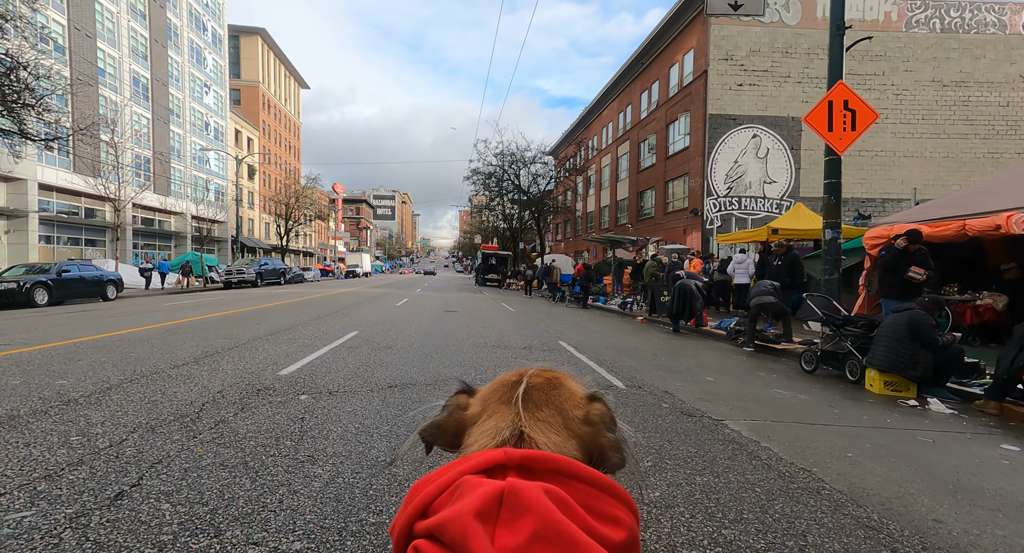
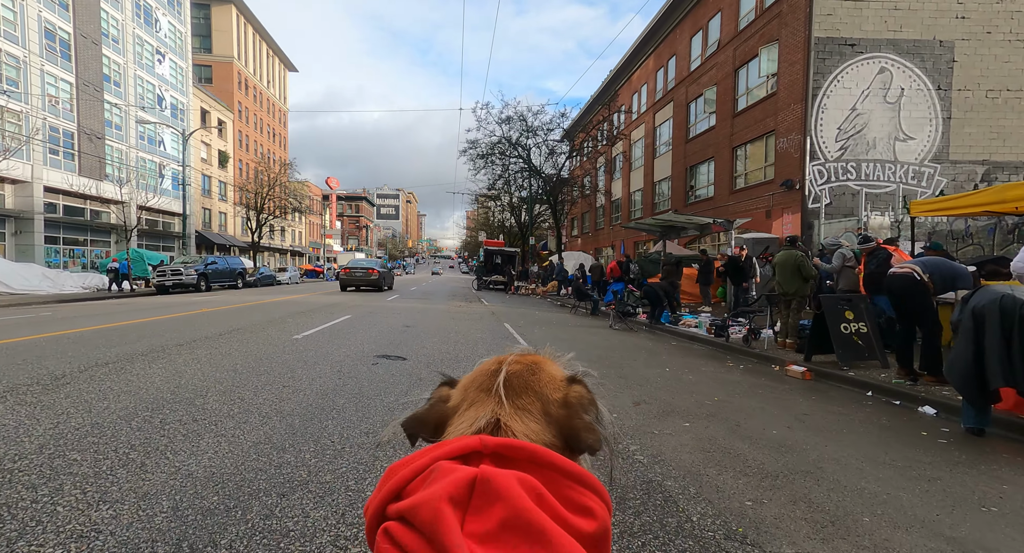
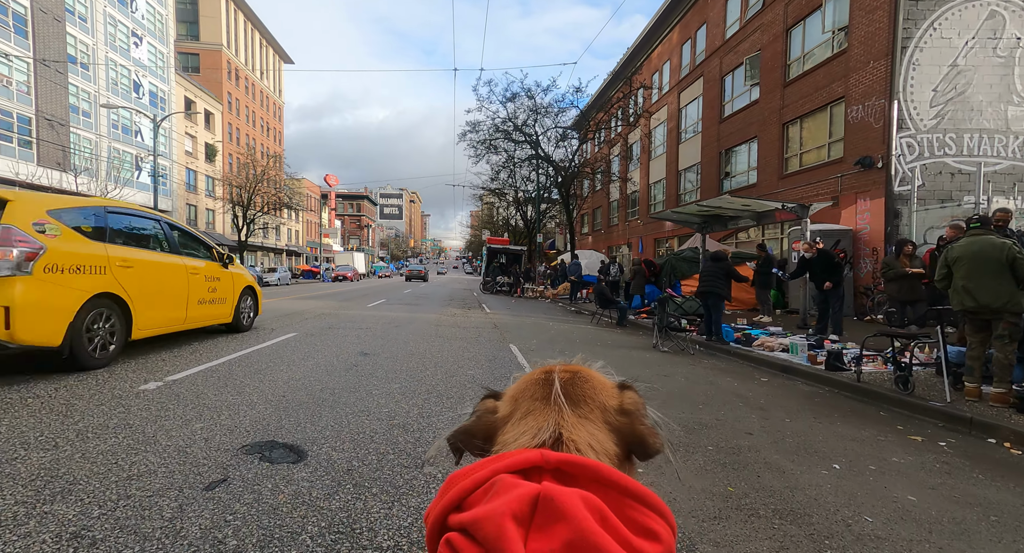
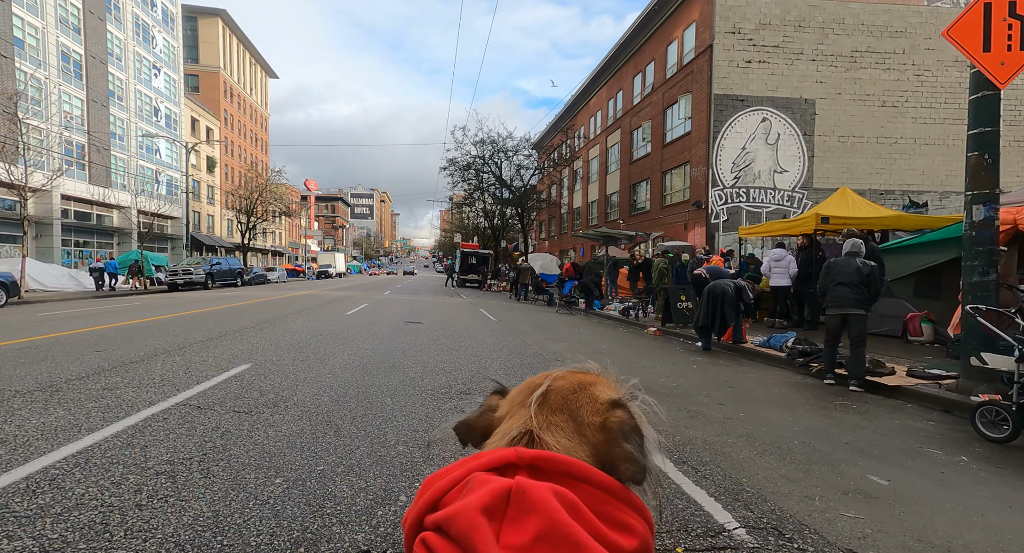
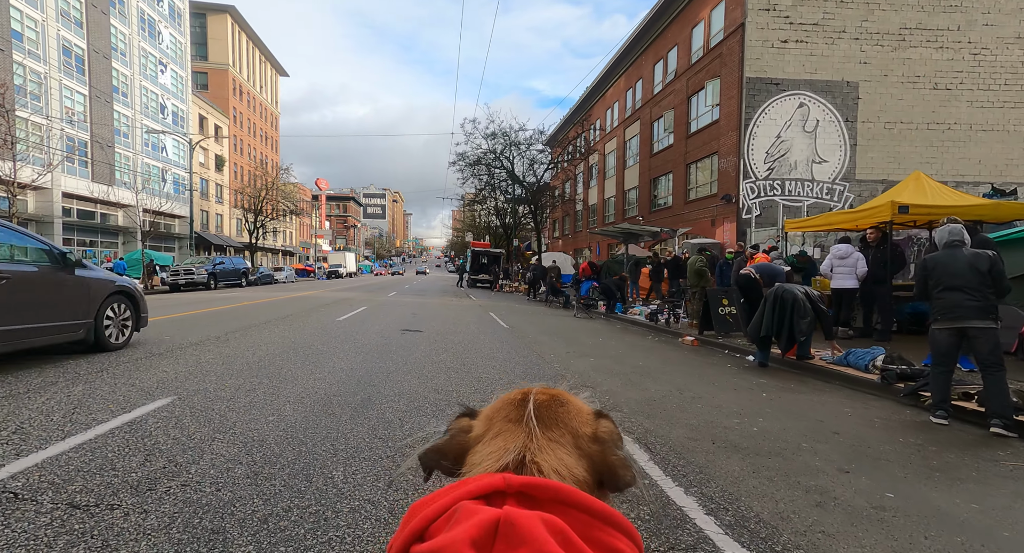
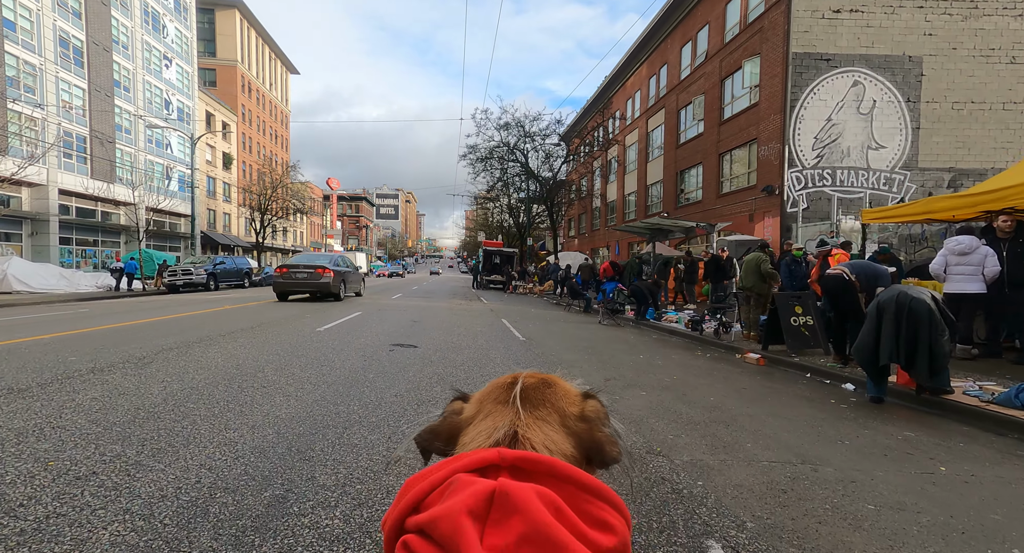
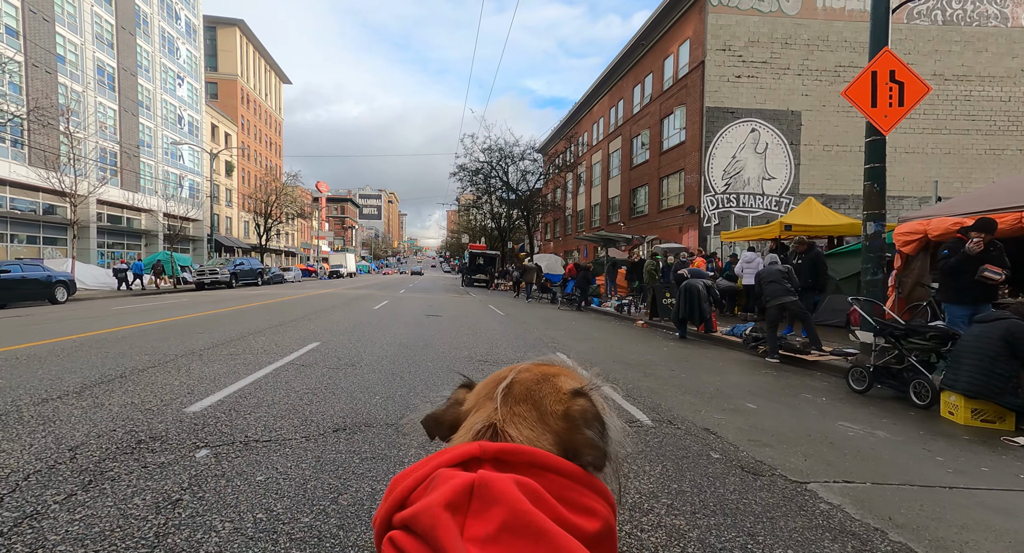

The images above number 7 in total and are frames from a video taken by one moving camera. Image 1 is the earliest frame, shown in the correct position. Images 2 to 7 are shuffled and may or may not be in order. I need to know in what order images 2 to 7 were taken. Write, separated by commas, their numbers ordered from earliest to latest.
7, 4, 5, 6, 2, 3
